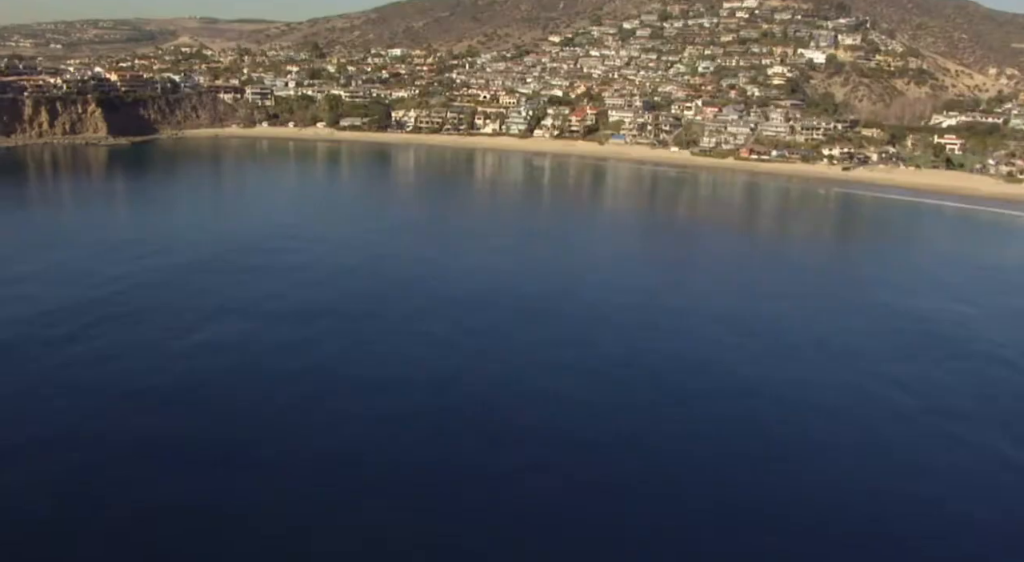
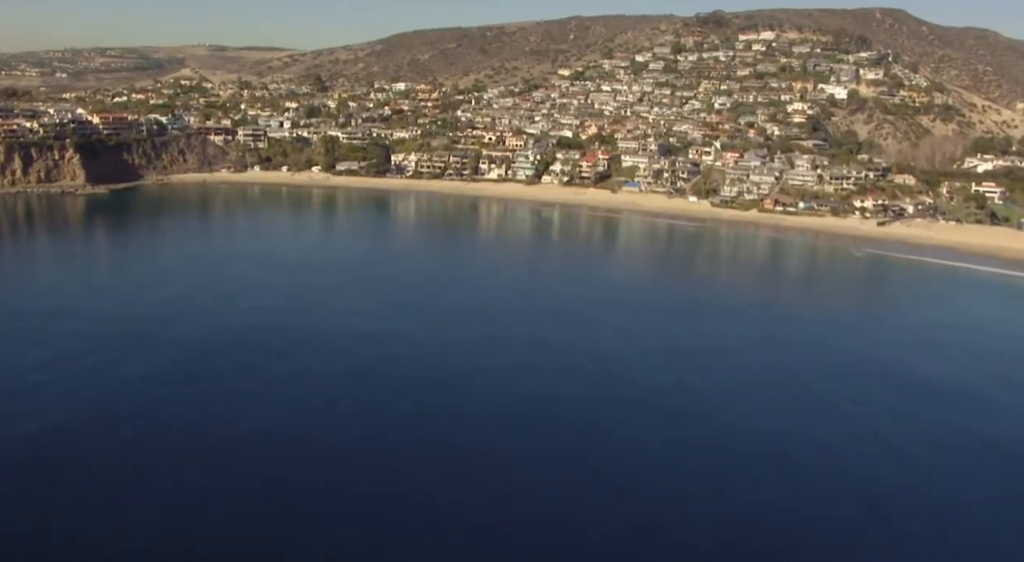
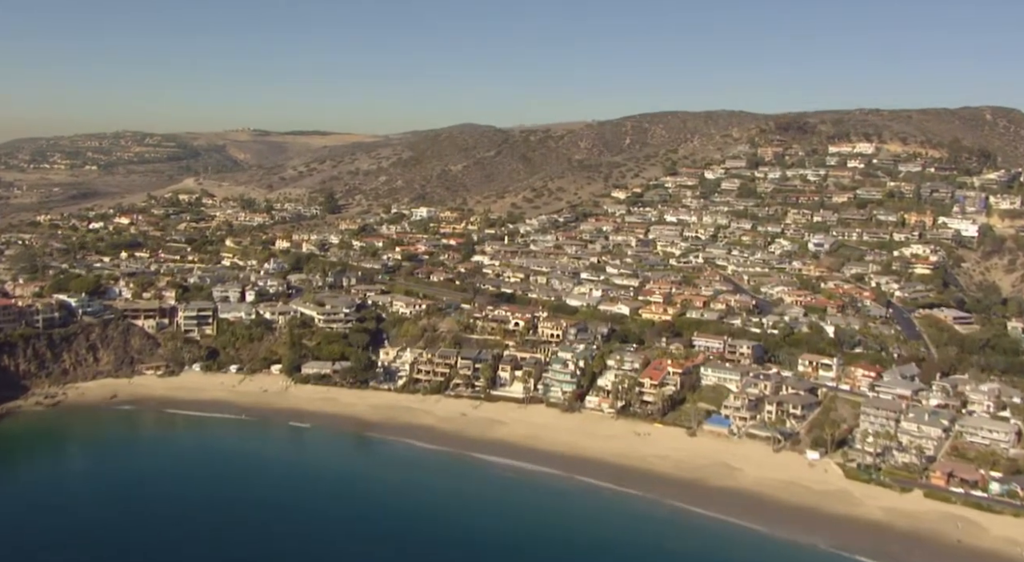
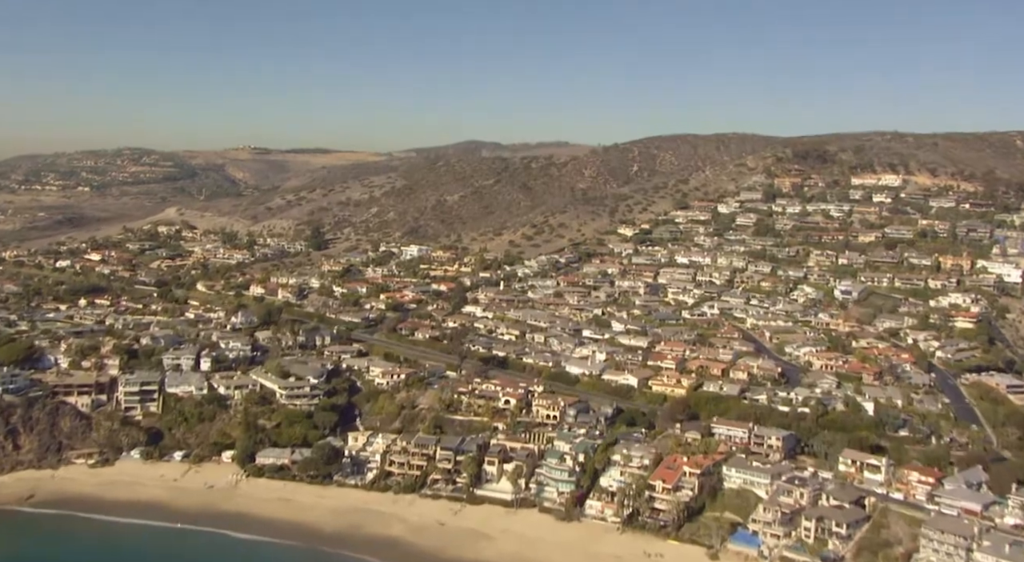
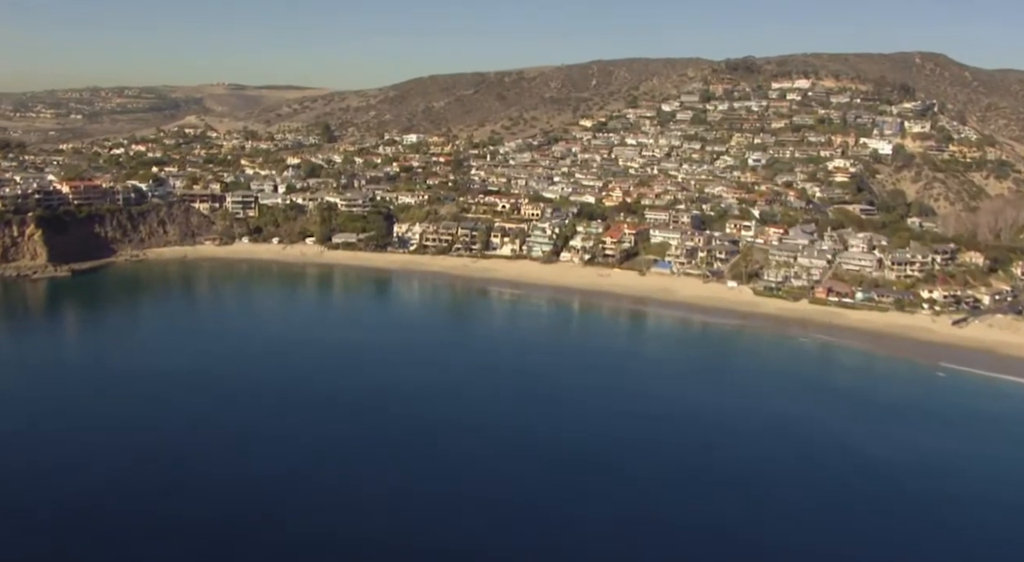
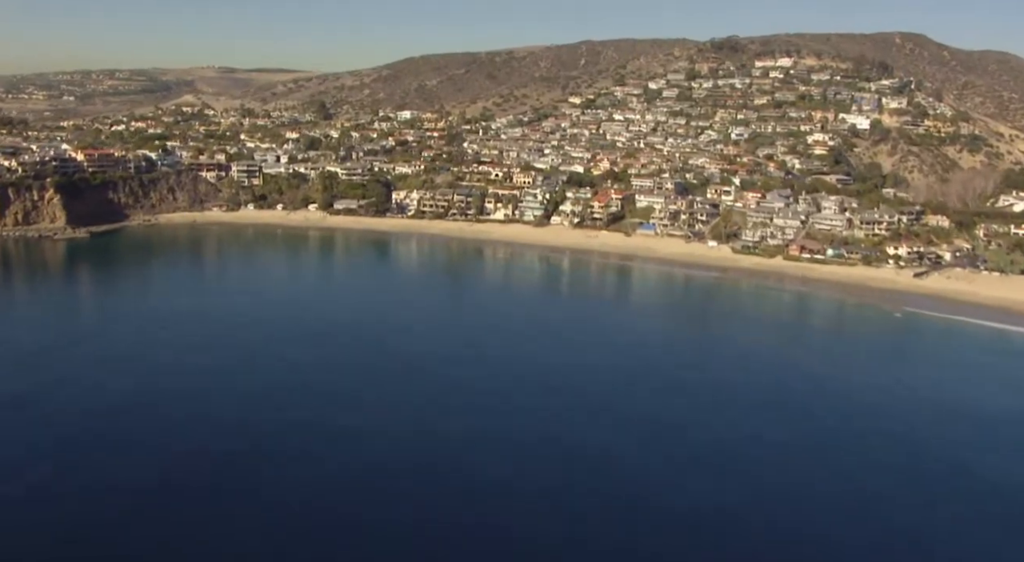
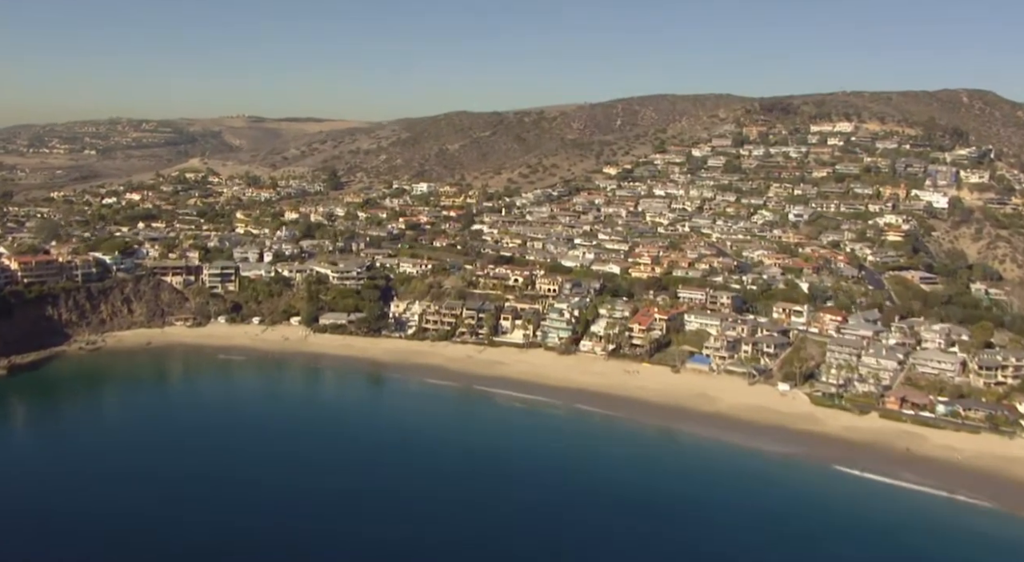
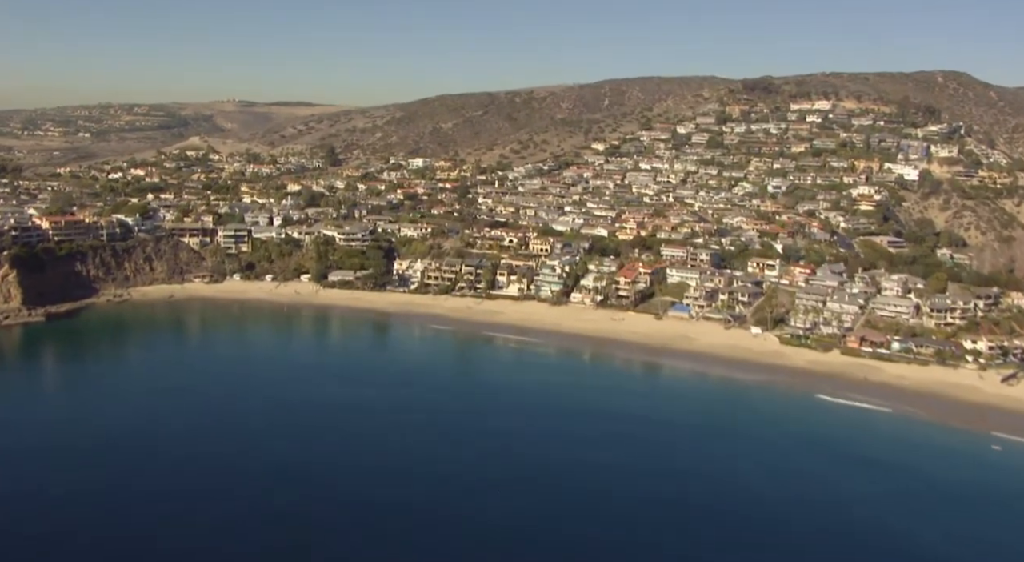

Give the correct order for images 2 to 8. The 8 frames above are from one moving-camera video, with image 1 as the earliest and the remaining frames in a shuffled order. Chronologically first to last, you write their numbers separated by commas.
2, 6, 5, 8, 7, 3, 4
